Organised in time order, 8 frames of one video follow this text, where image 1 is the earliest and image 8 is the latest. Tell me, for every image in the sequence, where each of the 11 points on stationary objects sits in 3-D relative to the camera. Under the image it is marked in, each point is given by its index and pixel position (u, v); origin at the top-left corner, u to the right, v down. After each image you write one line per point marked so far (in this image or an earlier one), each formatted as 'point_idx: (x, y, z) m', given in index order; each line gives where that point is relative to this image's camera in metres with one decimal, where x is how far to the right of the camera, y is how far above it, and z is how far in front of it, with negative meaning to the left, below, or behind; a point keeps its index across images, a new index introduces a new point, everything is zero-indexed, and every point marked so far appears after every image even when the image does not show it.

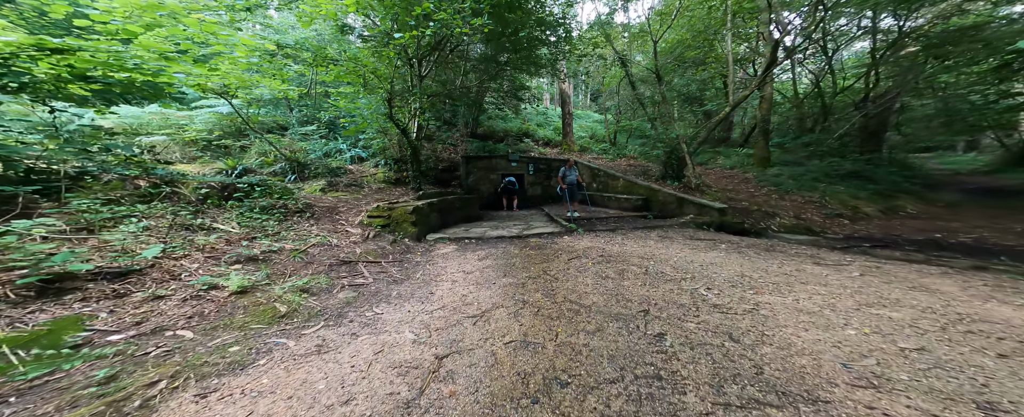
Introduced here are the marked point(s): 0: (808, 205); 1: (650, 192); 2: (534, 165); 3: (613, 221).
0: (+8.0, 0.0, +7.7) m
1: (+4.1, +0.5, +8.6) m
2: (+0.9, +1.7, +11.2) m
3: (+2.6, -0.4, +7.3) m
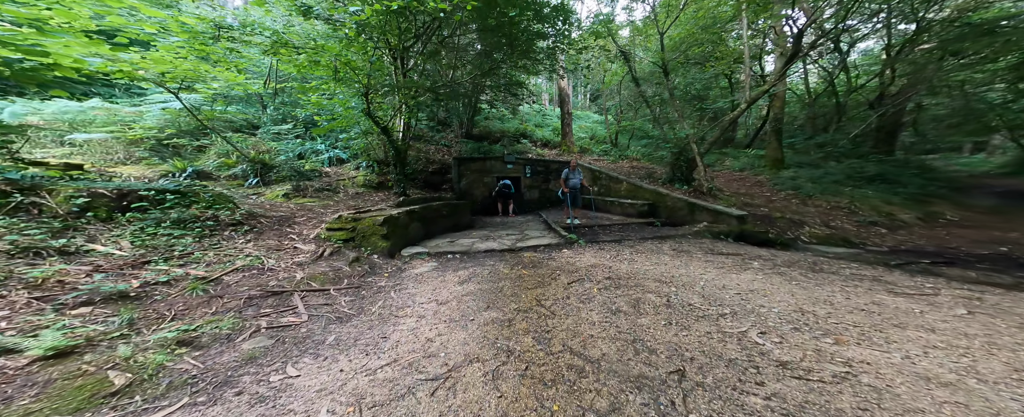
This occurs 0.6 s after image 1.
0: (+7.9, -0.1, +6.9) m
1: (+4.0, +0.3, +7.9) m
2: (+0.8, +1.5, +10.5) m
3: (+2.5, -0.5, +6.6) m
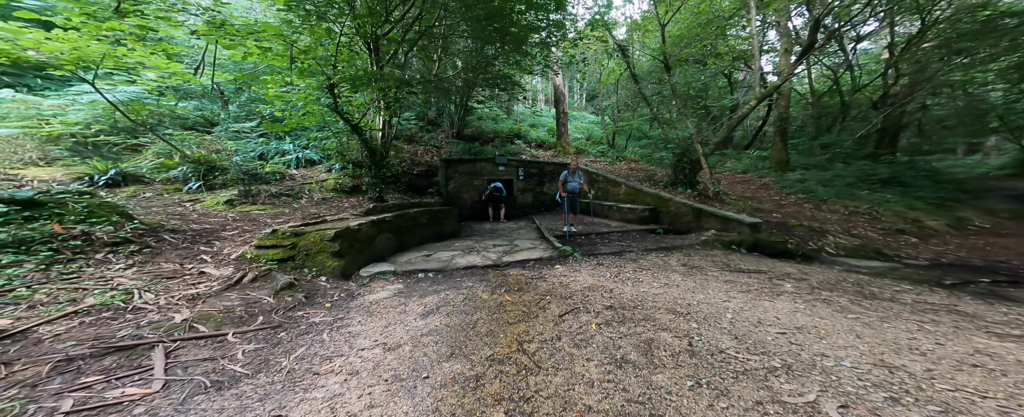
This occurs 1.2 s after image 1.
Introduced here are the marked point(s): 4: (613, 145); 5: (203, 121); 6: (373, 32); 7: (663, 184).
0: (+7.6, -0.2, +6.3) m
1: (+3.8, +0.2, +7.3) m
2: (+0.5, +1.4, +9.9) m
3: (+2.2, -0.7, +5.9) m
4: (+5.1, +3.2, +14.2) m
5: (-6.0, +1.7, +5.5) m
6: (-2.3, +2.9, +4.6) m
7: (+4.6, +0.7, +8.6) m
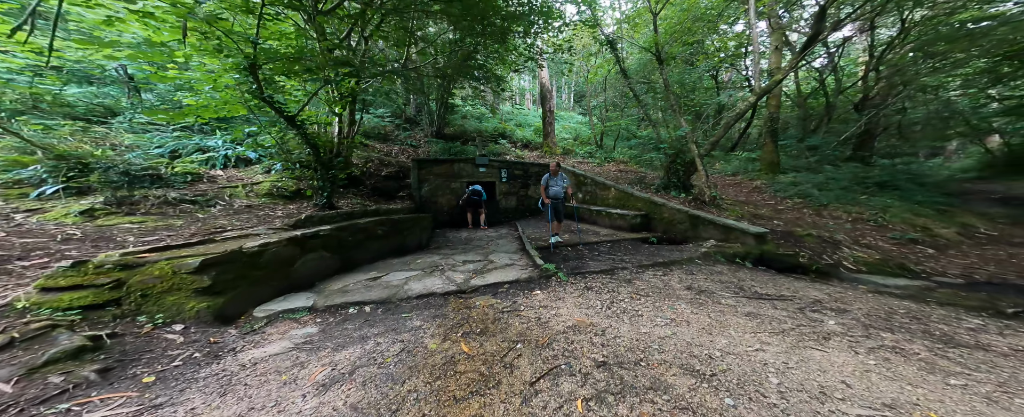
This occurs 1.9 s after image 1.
0: (+7.2, -0.4, +5.8) m
1: (+3.3, 0.0, +6.7) m
2: (-0.1, +1.2, +9.1) m
3: (+1.8, -0.8, +5.2) m
4: (+4.4, +3.0, +13.6) m
5: (-6.5, +1.6, +4.5) m
6: (-2.7, +2.8, +3.8) m
7: (+4.0, +0.6, +8.0) m
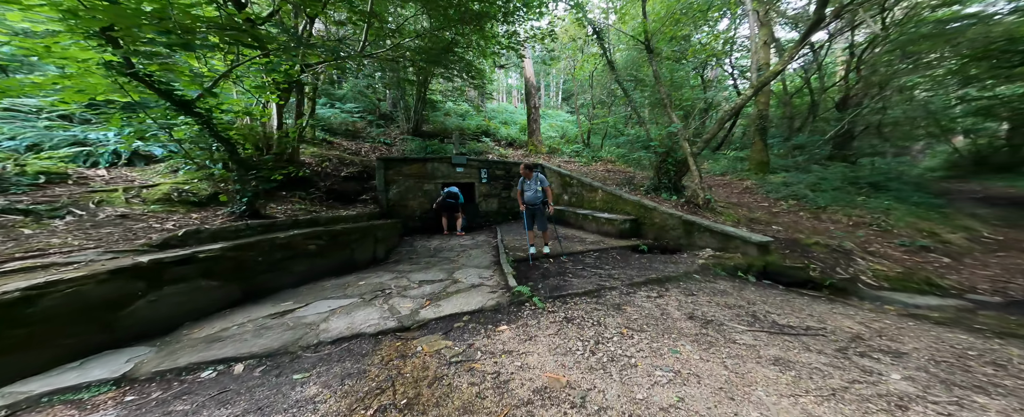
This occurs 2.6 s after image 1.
0: (+6.7, -0.4, +5.4) m
1: (+2.8, 0.0, +6.1) m
2: (-0.7, +1.1, +8.4) m
3: (+1.3, -0.9, +4.6) m
4: (+3.6, +3.0, +13.1) m
5: (-6.9, +1.4, +3.5) m
6: (-3.1, +2.6, +2.9) m
7: (+3.5, +0.5, +7.4) m
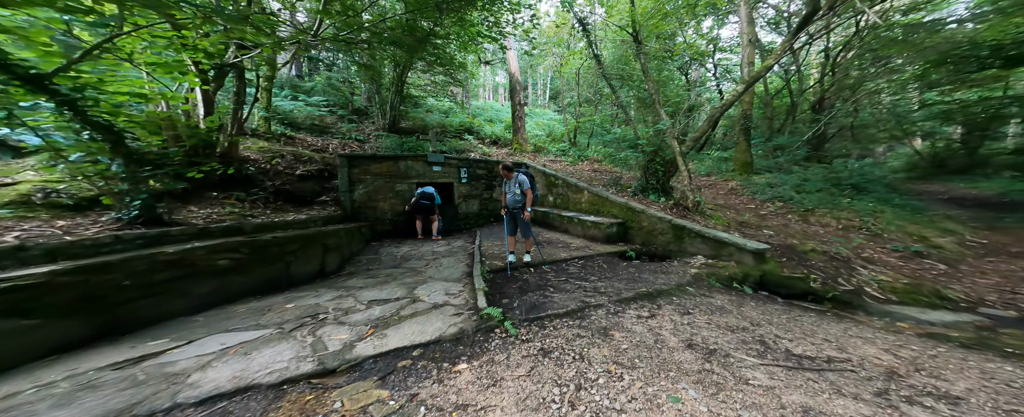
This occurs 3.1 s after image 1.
0: (+6.3, -0.5, +5.2) m
1: (+2.3, -0.1, +5.7) m
2: (-1.3, +1.1, +7.8) m
3: (+1.0, -0.9, +4.1) m
4: (+2.8, +2.9, +12.7) m
5: (-7.2, +1.4, +2.7) m
6: (-3.4, +2.6, +2.3) m
7: (+2.9, +0.4, +7.0) m
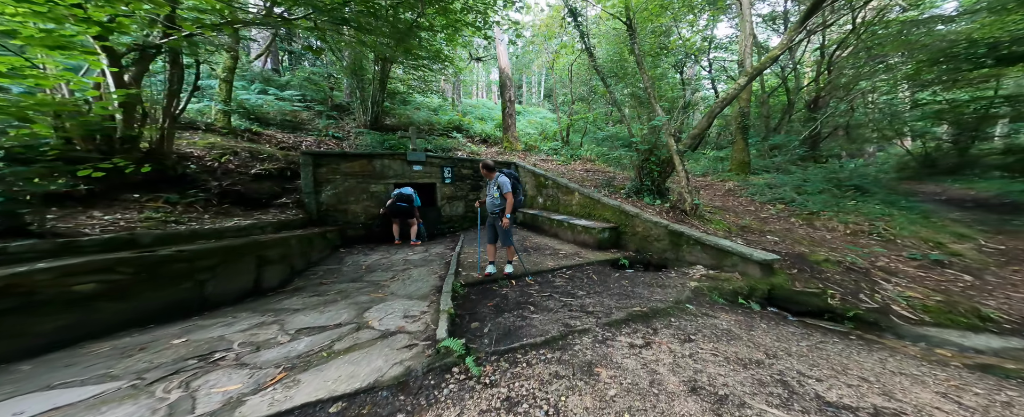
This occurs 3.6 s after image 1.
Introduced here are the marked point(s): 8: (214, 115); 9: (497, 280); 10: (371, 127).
0: (+6.0, -0.5, +4.8) m
1: (+2.0, -0.2, +5.2) m
2: (-1.6, +1.0, +7.3) m
3: (+0.7, -1.0, +3.6) m
4: (+2.3, +2.9, +12.2) m
5: (-7.5, +1.3, +2.0) m
6: (-3.6, +2.5, +1.7) m
7: (+2.6, +0.4, +6.6) m
8: (-6.3, +2.0, +6.0) m
9: (-0.3, -1.0, +4.0) m
10: (-5.1, +3.0, +10.3) m
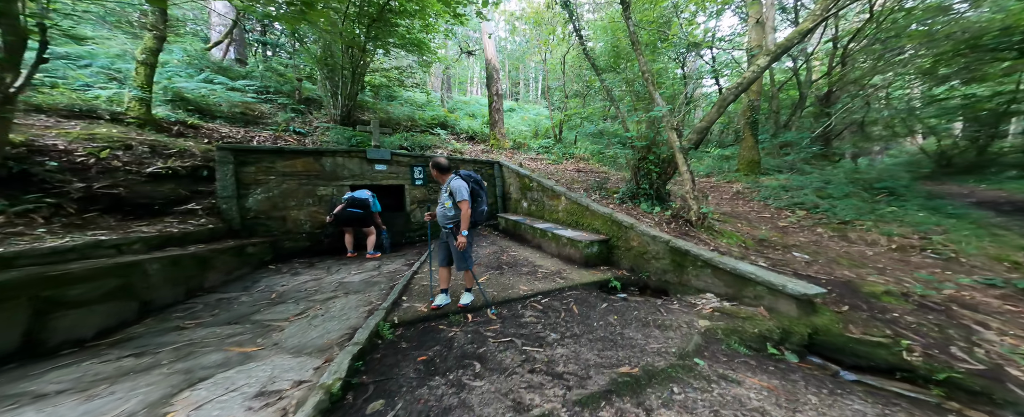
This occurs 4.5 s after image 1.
0: (+5.4, -0.7, +3.8) m
1: (+1.5, -0.3, +4.2) m
2: (-2.1, +0.9, +6.3) m
3: (+0.2, -1.1, +2.6) m
4: (+1.8, +2.7, +11.3) m
5: (-8.0, +1.2, +1.1) m
6: (-4.1, +2.4, +0.7) m
7: (+2.1, +0.2, +5.6) m
8: (-6.9, +1.9, +5.1) m
9: (-0.8, -1.1, +3.0) m
10: (-5.6, +2.9, +9.3) m
